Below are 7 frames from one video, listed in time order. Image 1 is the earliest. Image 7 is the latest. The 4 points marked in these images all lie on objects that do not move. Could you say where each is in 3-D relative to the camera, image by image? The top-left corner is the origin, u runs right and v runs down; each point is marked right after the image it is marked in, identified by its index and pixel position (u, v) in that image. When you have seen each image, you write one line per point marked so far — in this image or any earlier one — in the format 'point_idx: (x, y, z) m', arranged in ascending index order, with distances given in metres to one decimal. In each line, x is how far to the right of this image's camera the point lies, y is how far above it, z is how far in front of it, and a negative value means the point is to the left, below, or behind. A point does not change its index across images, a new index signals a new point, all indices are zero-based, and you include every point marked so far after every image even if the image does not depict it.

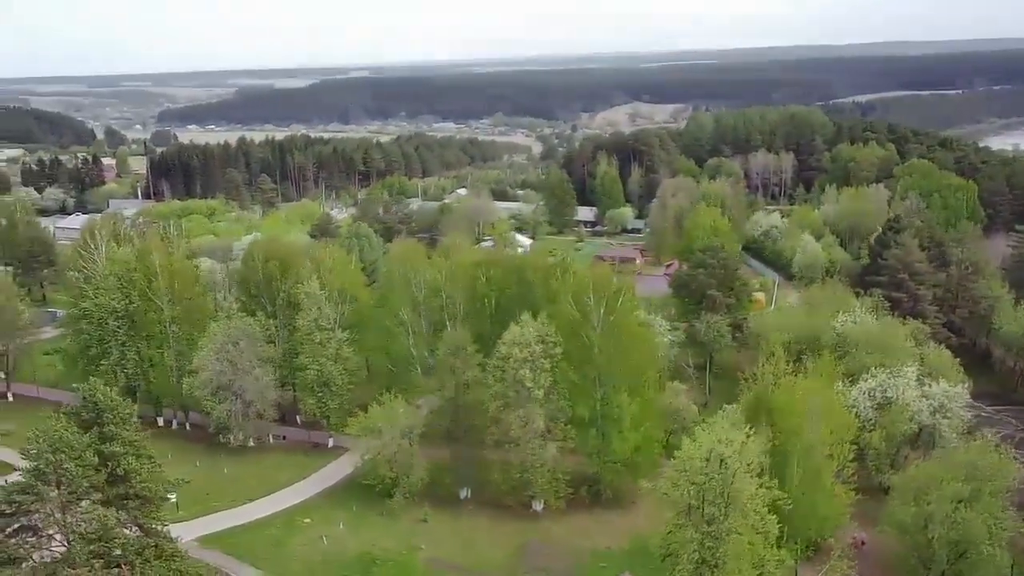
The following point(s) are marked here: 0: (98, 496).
0: (-8.5, -4.3, +18.4) m
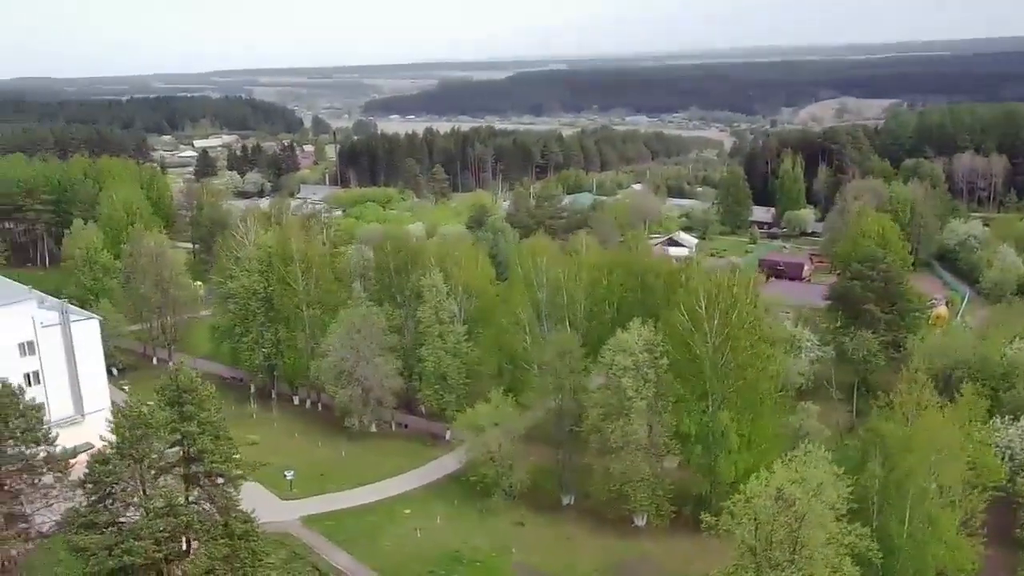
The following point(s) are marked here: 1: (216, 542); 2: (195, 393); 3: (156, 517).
0: (-7.2, -4.0, +19.4) m
1: (-6.3, -5.4, +18.9) m
2: (-7.0, -2.3, +19.7) m
3: (-7.5, -4.7, +18.4) m
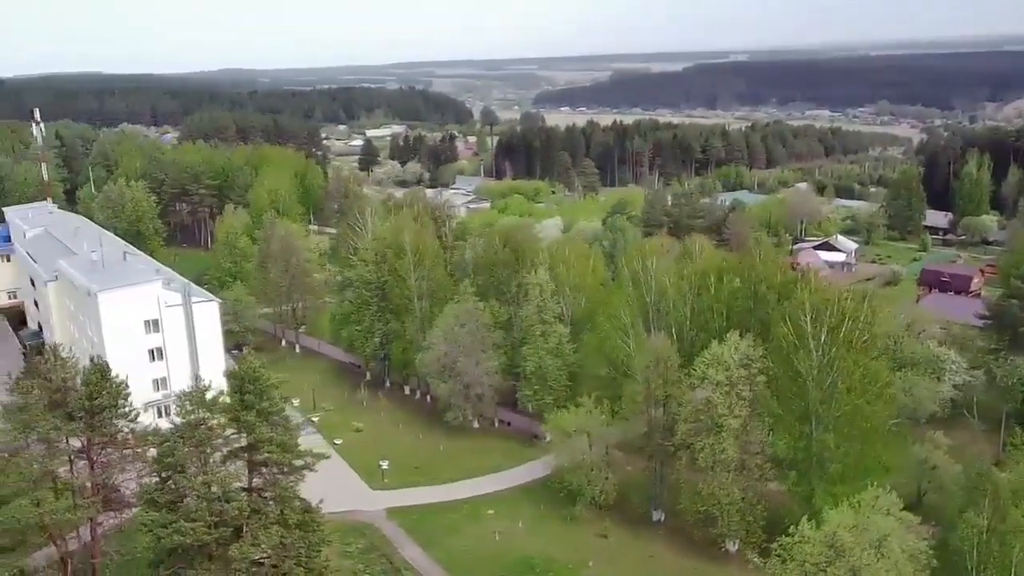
0: (-6.0, -3.8, +19.9) m
1: (-5.3, -5.2, +19.3) m
2: (-5.7, -2.1, +20.1) m
3: (-6.5, -4.5, +18.9) m
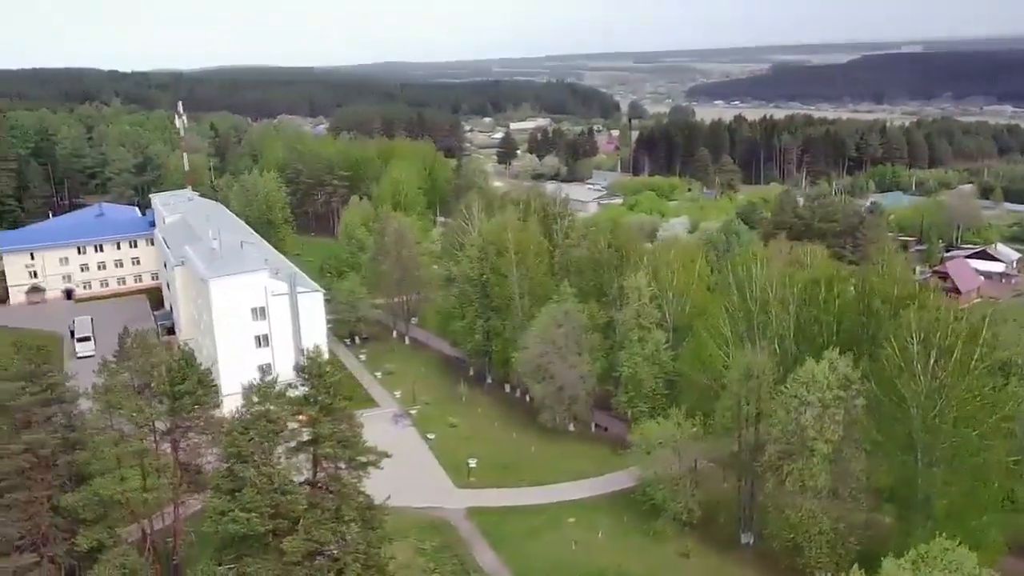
0: (-4.7, -3.7, +20.2) m
1: (-4.2, -5.2, +19.5) m
2: (-4.3, -2.1, +20.4) m
3: (-5.4, -4.4, +19.3) m
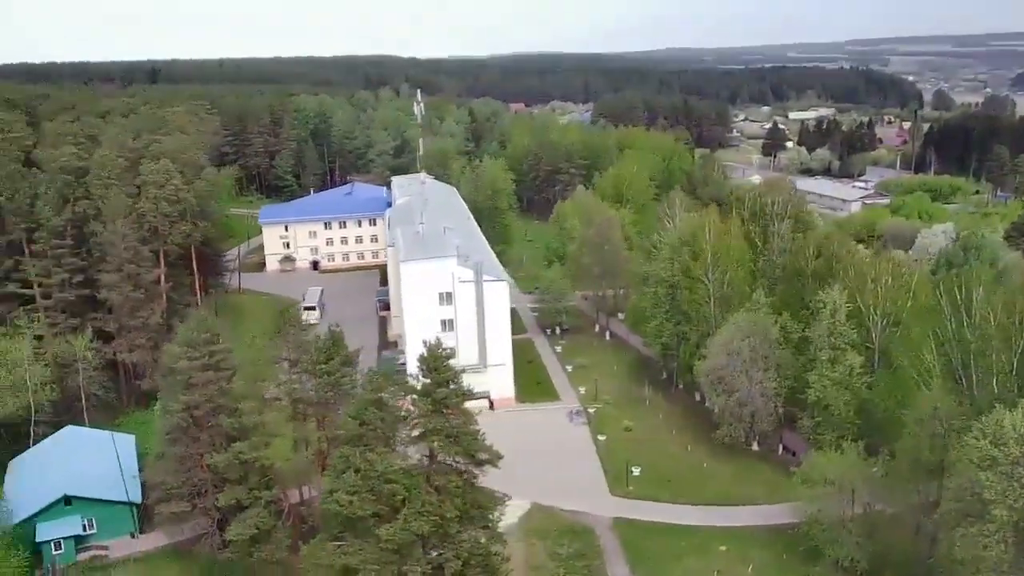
0: (-2.2, -3.5, +20.5) m
1: (-2.0, -5.1, +19.7) m
2: (-1.7, -1.9, +20.5) m
3: (-3.2, -4.2, +19.9) m
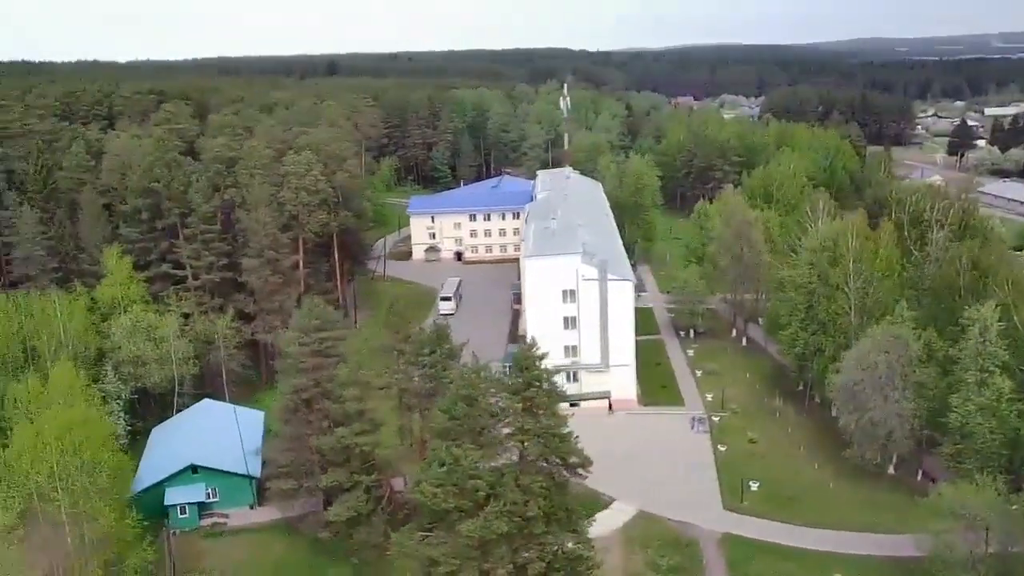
0: (-0.2, -3.5, +20.4) m
1: (-0.2, -5.0, +19.6) m
2: (+0.4, -1.9, +20.3) m
3: (-1.3, -4.1, +20.0) m
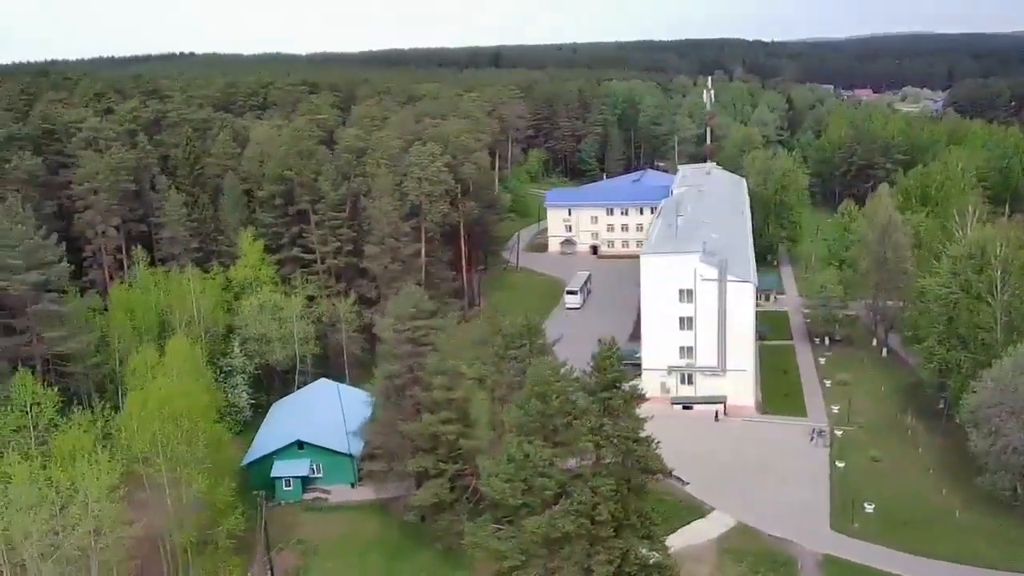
0: (+1.5, -3.4, +20.1) m
1: (+1.3, -5.0, +19.4) m
2: (+2.2, -1.9, +19.9) m
3: (+0.4, -4.0, +20.0) m
